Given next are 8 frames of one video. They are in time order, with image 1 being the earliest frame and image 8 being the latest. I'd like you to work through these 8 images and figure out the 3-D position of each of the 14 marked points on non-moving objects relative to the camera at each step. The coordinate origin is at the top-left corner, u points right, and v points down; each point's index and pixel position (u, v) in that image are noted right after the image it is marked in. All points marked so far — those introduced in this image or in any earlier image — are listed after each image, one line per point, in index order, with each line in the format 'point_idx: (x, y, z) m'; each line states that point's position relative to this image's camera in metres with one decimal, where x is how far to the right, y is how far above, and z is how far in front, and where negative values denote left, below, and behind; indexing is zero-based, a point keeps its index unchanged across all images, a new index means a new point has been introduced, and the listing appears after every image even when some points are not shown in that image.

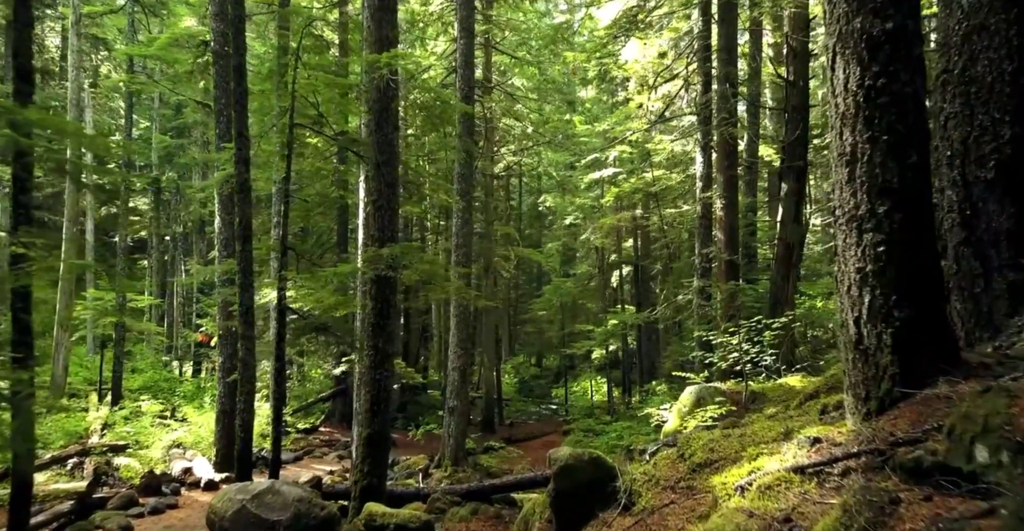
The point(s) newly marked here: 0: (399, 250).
0: (-1.3, +0.2, +9.6) m
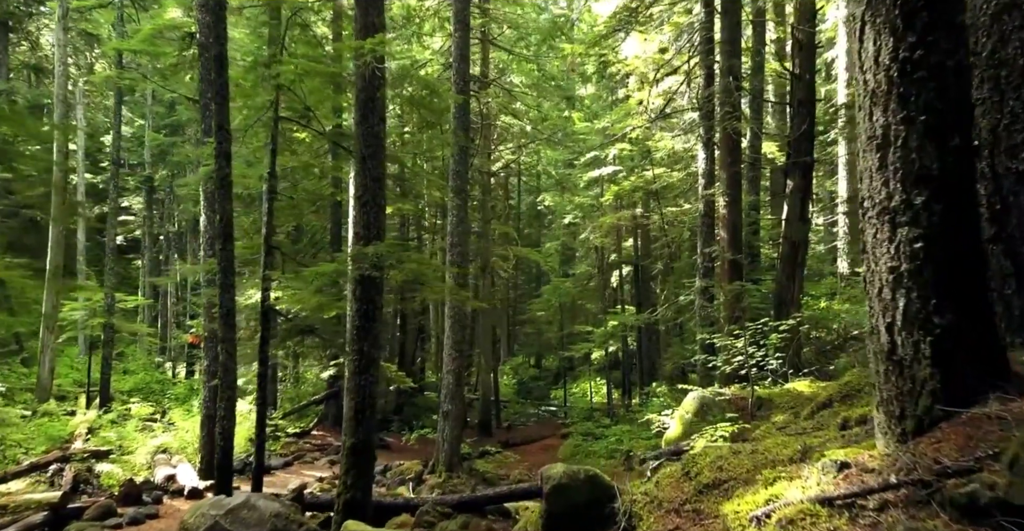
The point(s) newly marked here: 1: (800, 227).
0: (-1.4, +0.2, +9.1) m
1: (+4.8, +0.6, +14.2) m
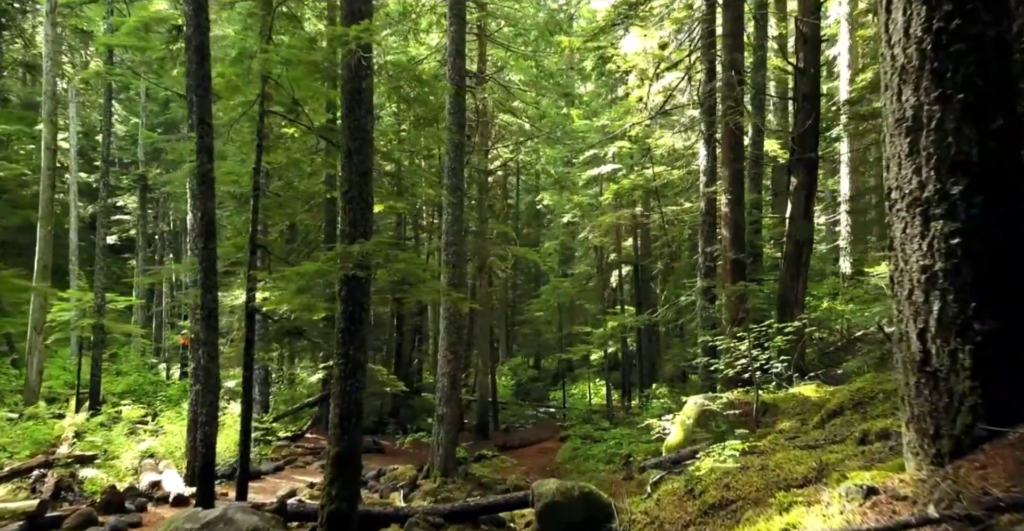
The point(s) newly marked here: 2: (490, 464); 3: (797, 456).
0: (-1.5, +0.2, +8.7) m
1: (+4.7, +0.6, +13.7) m
2: (-0.5, -4.7, +20.0) m
3: (+2.7, -1.8, +7.9) m
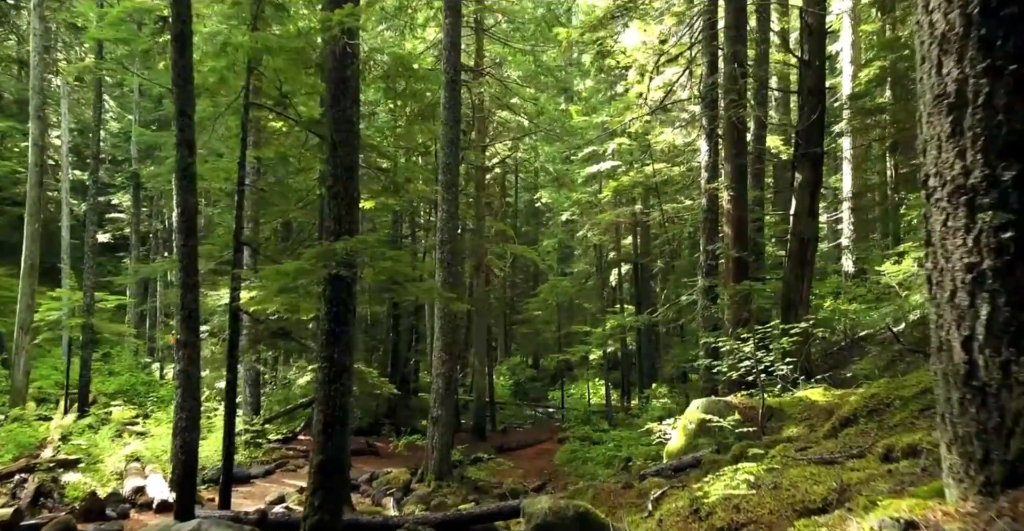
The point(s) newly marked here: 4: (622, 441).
0: (-1.5, +0.2, +8.2) m
1: (+4.7, +0.7, +13.3) m
2: (-0.6, -4.6, +19.6) m
3: (+2.6, -1.8, +7.4) m
4: (+2.5, -4.0, +19.4) m
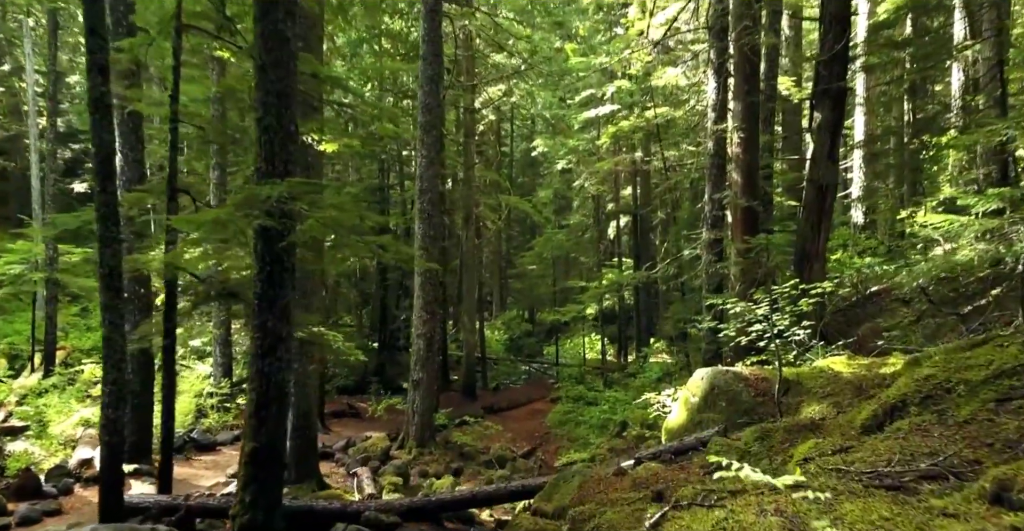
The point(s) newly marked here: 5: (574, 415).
0: (-1.8, +0.6, +6.8) m
1: (+4.4, +1.4, +11.9) m
2: (-0.8, -3.6, +18.4) m
3: (+2.4, -1.4, +6.1) m
4: (+2.3, -3.0, +18.2) m
5: (+1.4, -3.3, +19.1) m
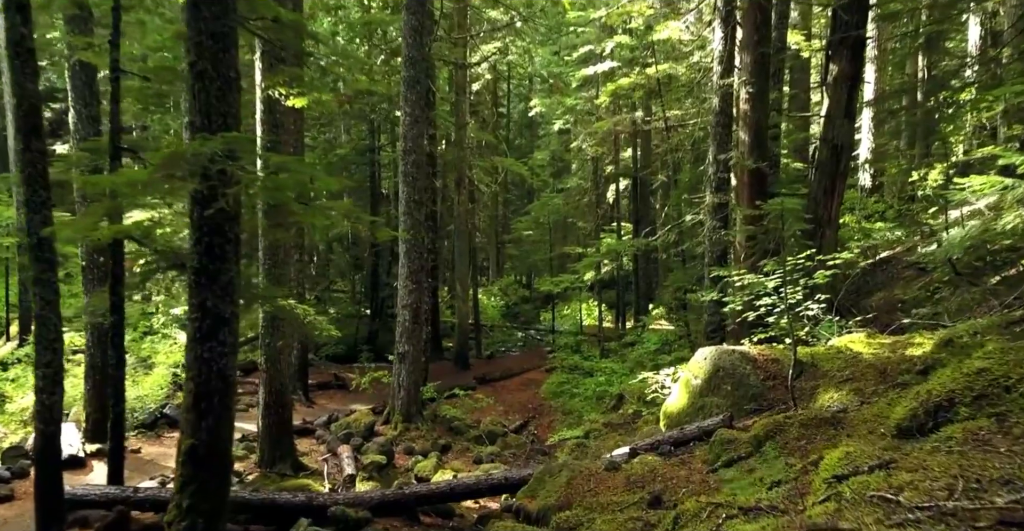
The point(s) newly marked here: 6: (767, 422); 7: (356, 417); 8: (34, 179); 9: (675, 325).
0: (-1.9, +0.8, +5.9) m
1: (+4.3, +1.8, +10.9) m
2: (-1.0, -2.9, +17.6) m
3: (+2.2, -1.2, +5.3) m
4: (+2.1, -2.3, +17.4) m
5: (+1.2, -2.6, +18.3) m
6: (+1.9, -1.2, +6.4) m
7: (-2.8, -2.7, +15.2) m
8: (-4.1, +0.7, +7.3) m
9: (+3.7, -1.3, +19.1) m
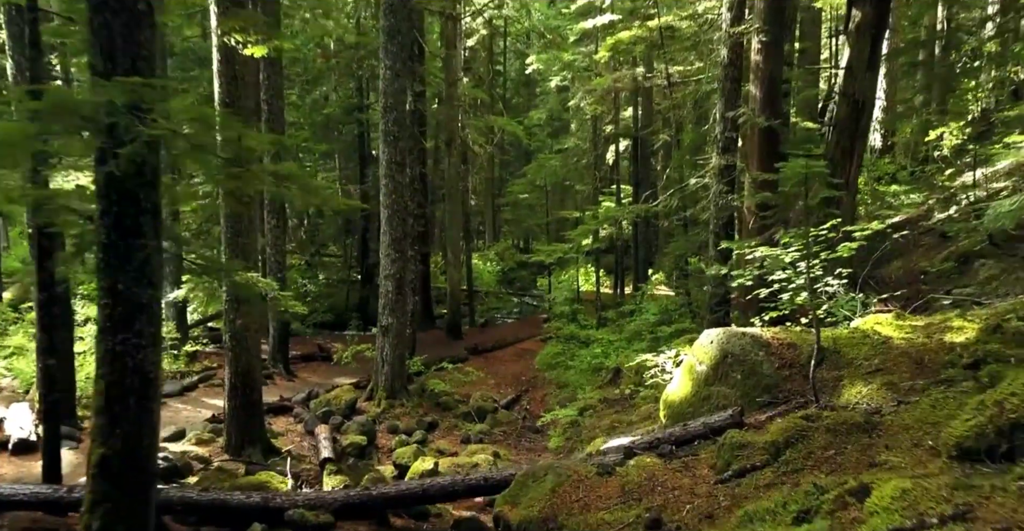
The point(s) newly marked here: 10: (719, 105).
0: (-2.1, +1.0, +4.9) m
1: (+4.1, +2.2, +9.8) m
2: (-1.2, -2.2, +16.8) m
3: (+2.0, -1.1, +4.4) m
4: (+1.9, -1.6, +16.6) m
5: (+1.1, -1.9, +17.4) m
6: (+1.8, -1.0, +5.5) m
7: (-2.9, -2.1, +14.4) m
8: (-4.2, +0.9, +6.3) m
9: (+3.5, -0.6, +18.2) m
10: (+2.9, +2.2, +11.7) m
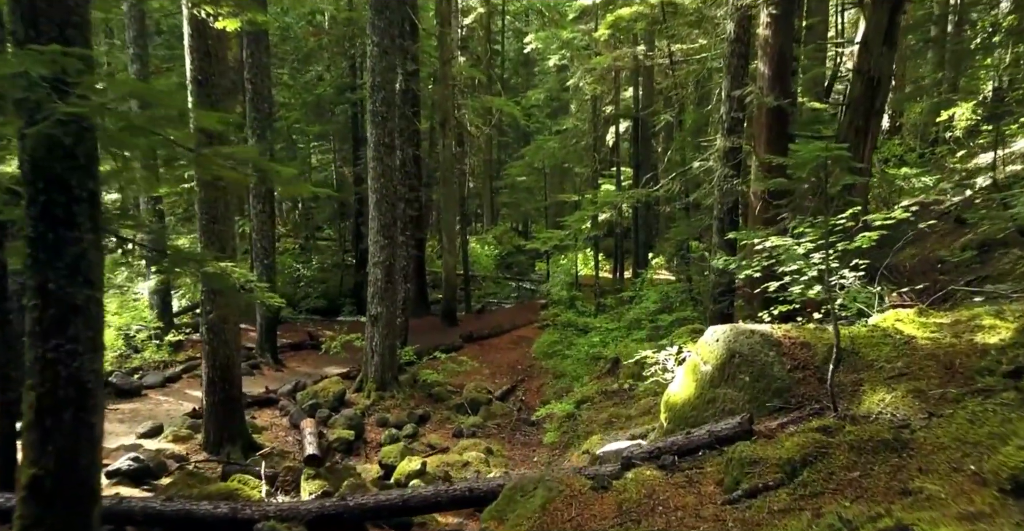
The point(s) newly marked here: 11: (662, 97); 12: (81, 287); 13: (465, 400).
0: (-2.2, +1.0, +4.3) m
1: (+4.0, +2.3, +9.2) m
2: (-1.2, -1.9, +16.3) m
3: (+1.9, -1.1, +3.8) m
4: (+1.9, -1.3, +16.0) m
5: (+1.0, -1.6, +16.9) m
6: (+1.7, -1.0, +5.0) m
7: (-3.0, -1.9, +13.8) m
8: (-4.3, +1.0, +5.7) m
9: (+3.4, -0.3, +17.6) m
10: (+2.8, +2.4, +11.1) m
11: (+3.6, +4.0, +20.0) m
12: (-2.3, -0.1, +4.5) m
13: (-0.8, -2.2, +13.9) m
